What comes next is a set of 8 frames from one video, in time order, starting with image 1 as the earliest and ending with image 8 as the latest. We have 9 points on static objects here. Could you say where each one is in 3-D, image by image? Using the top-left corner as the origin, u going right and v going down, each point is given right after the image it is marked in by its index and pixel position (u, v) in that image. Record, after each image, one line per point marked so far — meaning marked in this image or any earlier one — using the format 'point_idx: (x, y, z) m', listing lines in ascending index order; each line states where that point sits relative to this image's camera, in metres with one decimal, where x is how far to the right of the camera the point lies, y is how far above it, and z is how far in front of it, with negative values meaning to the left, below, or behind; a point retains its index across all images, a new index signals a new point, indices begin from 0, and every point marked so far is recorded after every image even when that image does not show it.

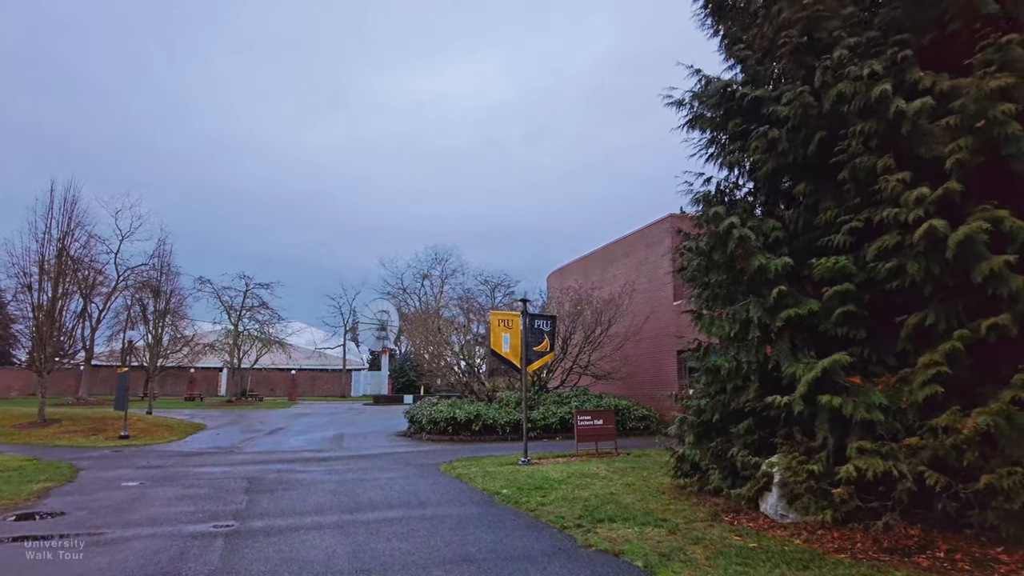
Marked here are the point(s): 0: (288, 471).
0: (-4.1, -3.4, +11.9) m
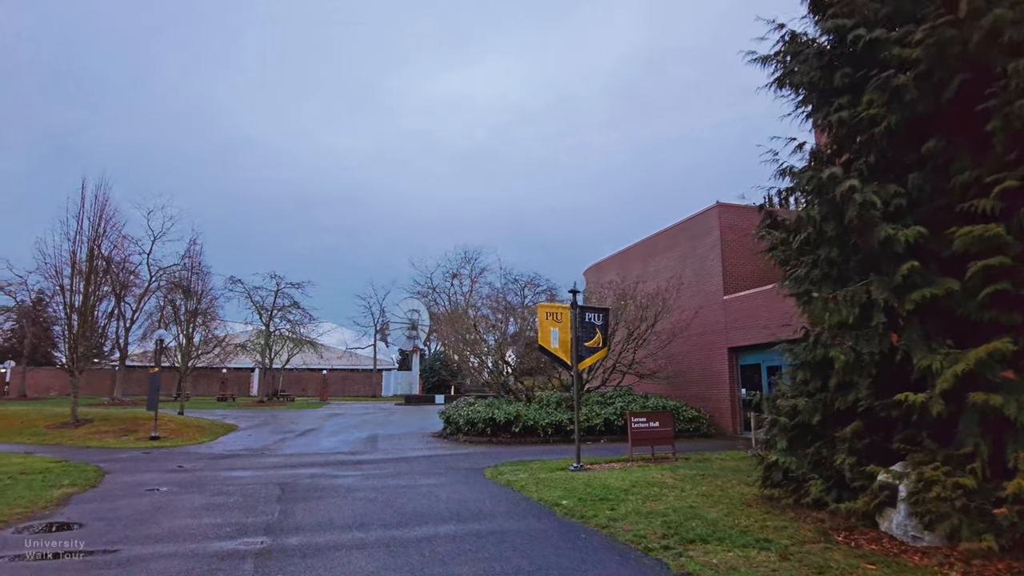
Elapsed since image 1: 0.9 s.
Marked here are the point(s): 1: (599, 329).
0: (-3.2, -3.2, +11.1) m
1: (+1.5, -0.7, +11.4) m
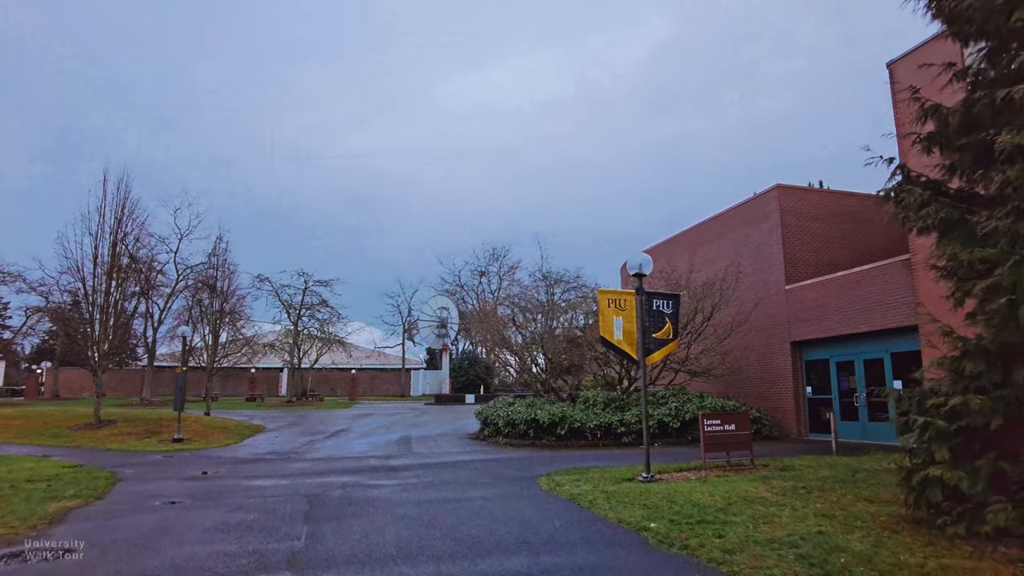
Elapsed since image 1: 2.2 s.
0: (-2.3, -3.0, +9.8) m
1: (+2.4, -0.5, +10.0) m
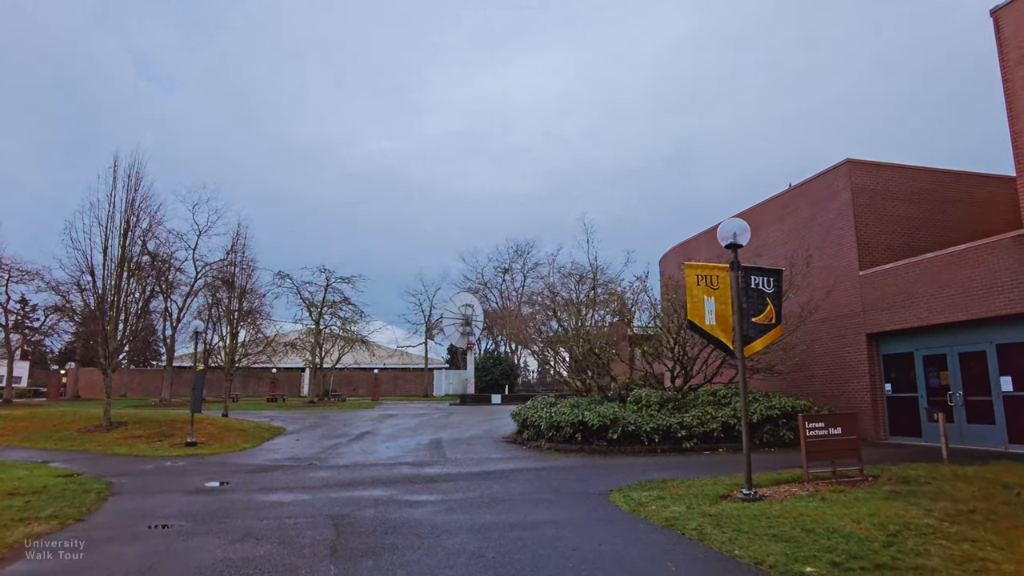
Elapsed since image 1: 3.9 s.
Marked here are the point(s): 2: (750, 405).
0: (-1.5, -2.7, +8.1) m
1: (+3.2, -0.1, +8.2) m
2: (+5.5, -2.7, +15.2) m
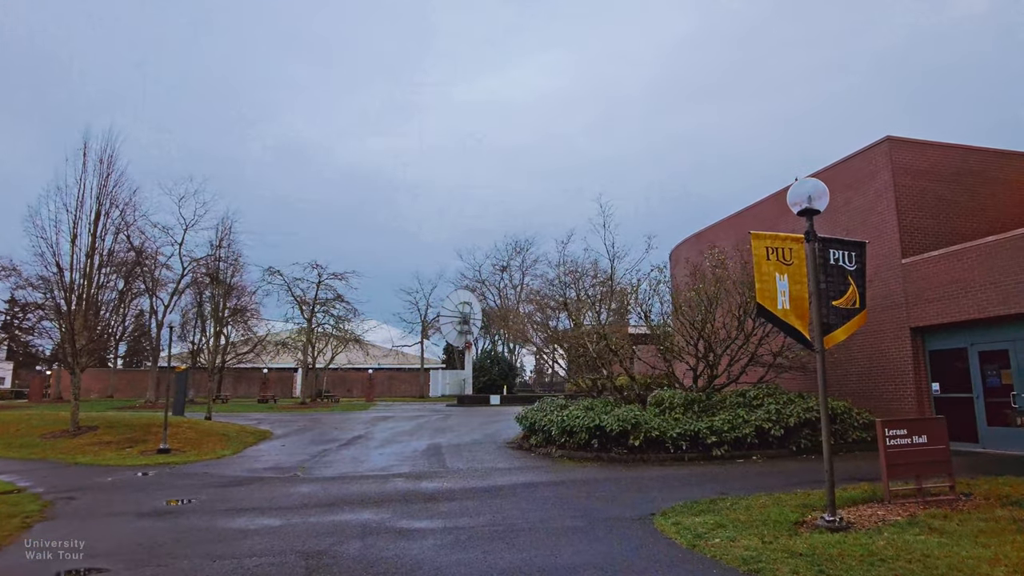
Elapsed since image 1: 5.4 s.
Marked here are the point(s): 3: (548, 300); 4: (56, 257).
0: (-1.3, -2.5, +6.5) m
1: (+3.4, +0.1, +6.6) m
2: (+5.7, -2.4, +13.6) m
3: (+1.0, -0.3, +16.9) m
4: (-14.0, +1.0, +20.0) m
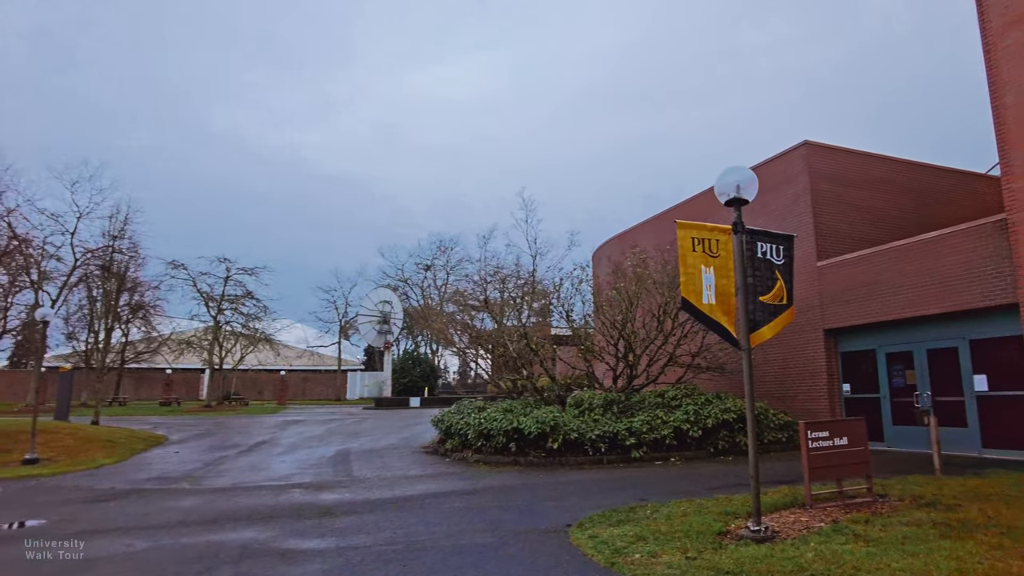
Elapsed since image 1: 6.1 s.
0: (-2.2, -2.3, +5.7) m
1: (+2.5, +0.1, +6.3) m
2: (+3.9, -2.5, +13.5) m
3: (-1.1, -0.2, +16.2) m
4: (-16.2, +1.3, +17.6) m
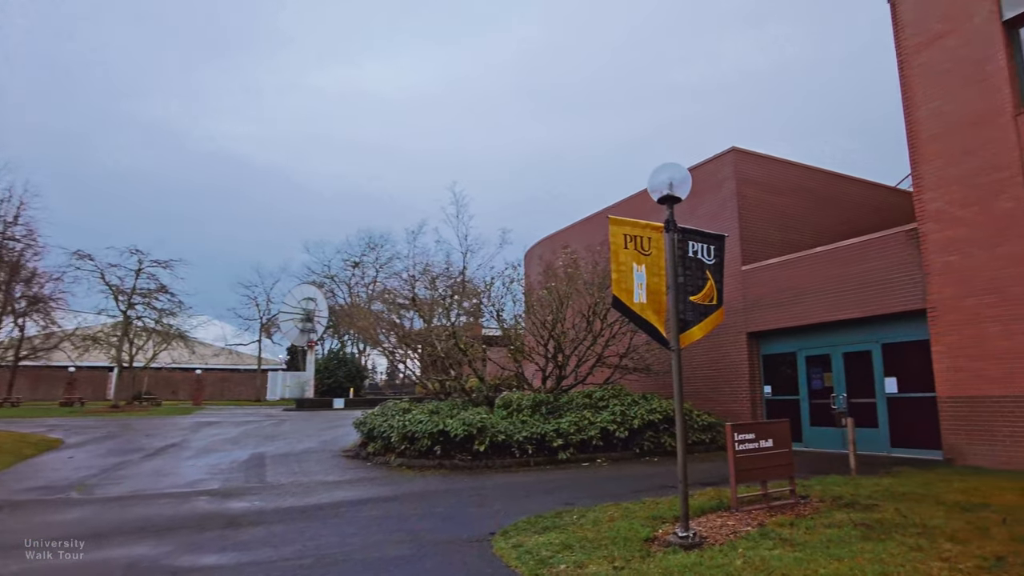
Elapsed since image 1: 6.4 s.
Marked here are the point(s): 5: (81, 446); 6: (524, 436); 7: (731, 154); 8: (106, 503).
0: (-2.8, -2.3, +5.1) m
1: (+1.9, +0.1, +6.2) m
2: (+2.4, -2.5, +13.5) m
3: (-2.8, -0.1, +15.7) m
4: (-18.0, +1.7, +15.5) m
5: (-11.8, -4.3, +17.9) m
6: (+0.2, -2.7, +12.0) m
7: (+5.2, +3.2, +15.4) m
8: (-5.7, -3.0, +9.1) m
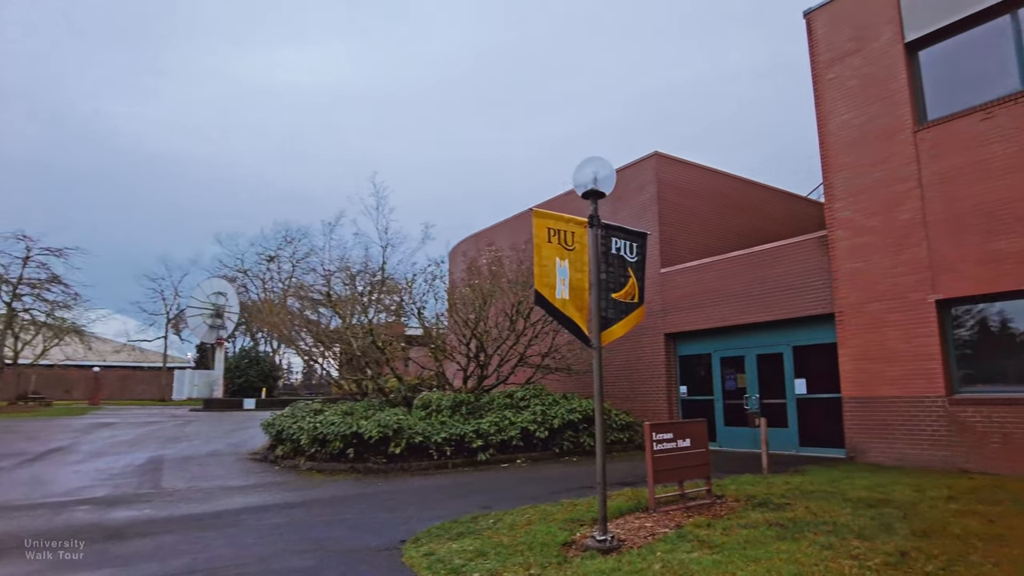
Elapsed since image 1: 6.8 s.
0: (-3.5, -2.1, +4.4) m
1: (+1.1, +0.2, +6.1) m
2: (+0.8, -2.5, +13.4) m
3: (-4.6, 0.0, +15.0) m
4: (-19.6, +2.1, +13.1) m
5: (-13.9, -4.0, +16.2) m
6: (-1.2, -2.7, +11.7) m
7: (+3.4, +3.1, +15.6) m
8: (-6.7, -2.8, +8.1) m
